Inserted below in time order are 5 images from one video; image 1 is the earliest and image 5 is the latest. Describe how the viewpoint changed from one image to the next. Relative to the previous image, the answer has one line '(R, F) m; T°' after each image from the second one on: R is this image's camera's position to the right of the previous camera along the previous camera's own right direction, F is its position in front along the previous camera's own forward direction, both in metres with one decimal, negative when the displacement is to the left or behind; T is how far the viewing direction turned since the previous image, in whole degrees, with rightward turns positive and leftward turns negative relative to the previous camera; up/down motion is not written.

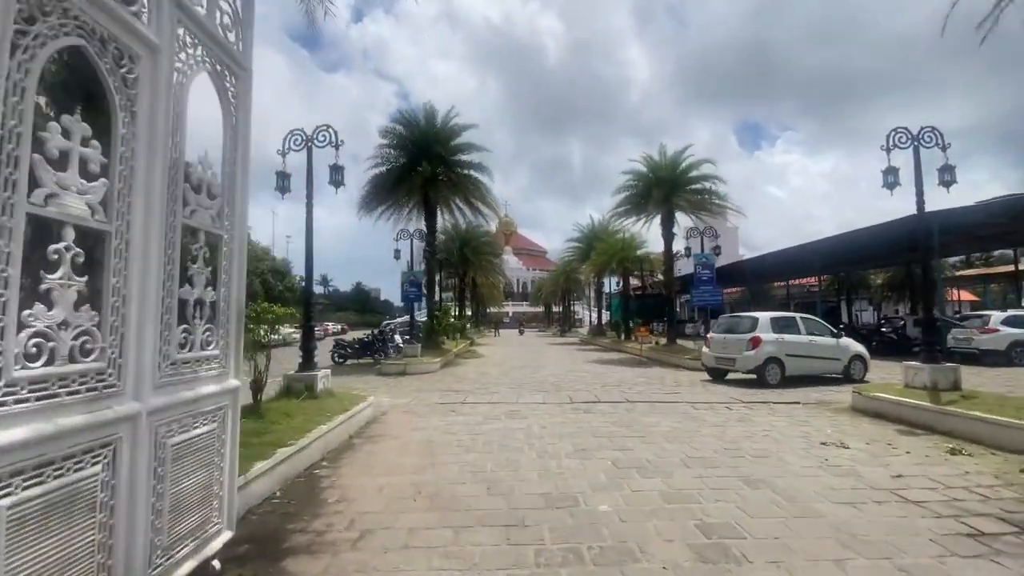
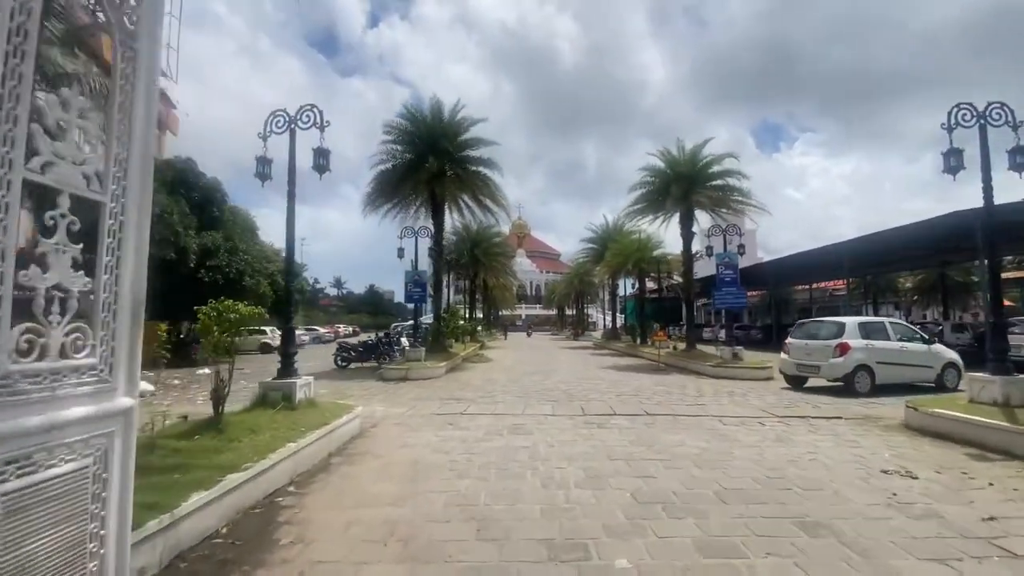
(+0.2, +1.1) m; -2°
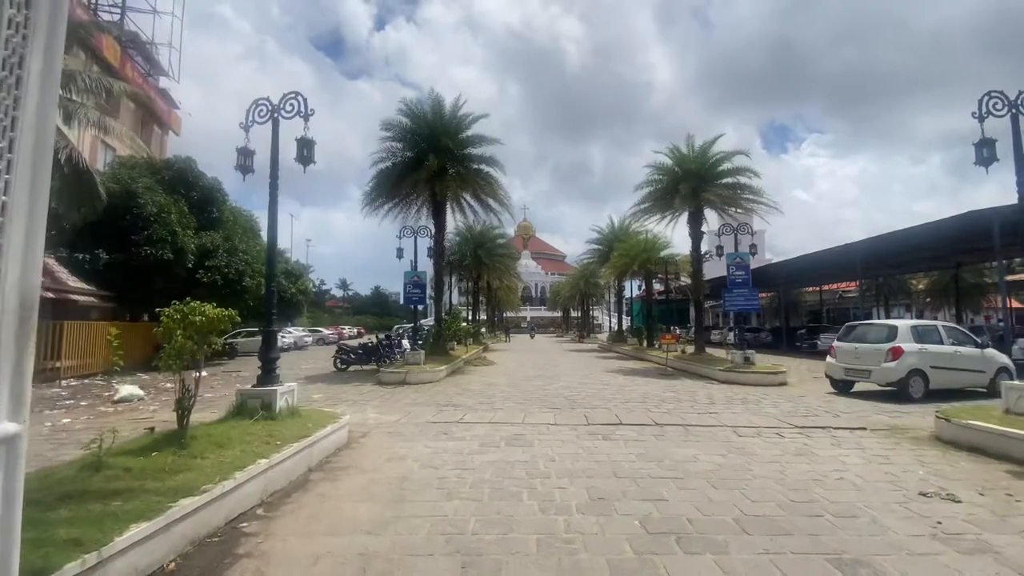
(+0.1, +0.6) m; -1°
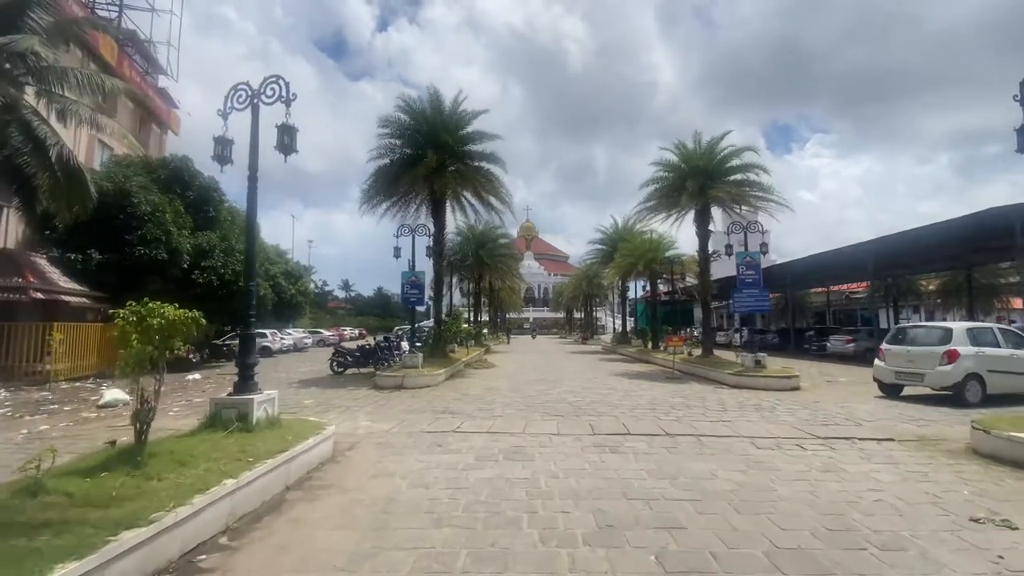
(+0.1, +0.7) m; 0°
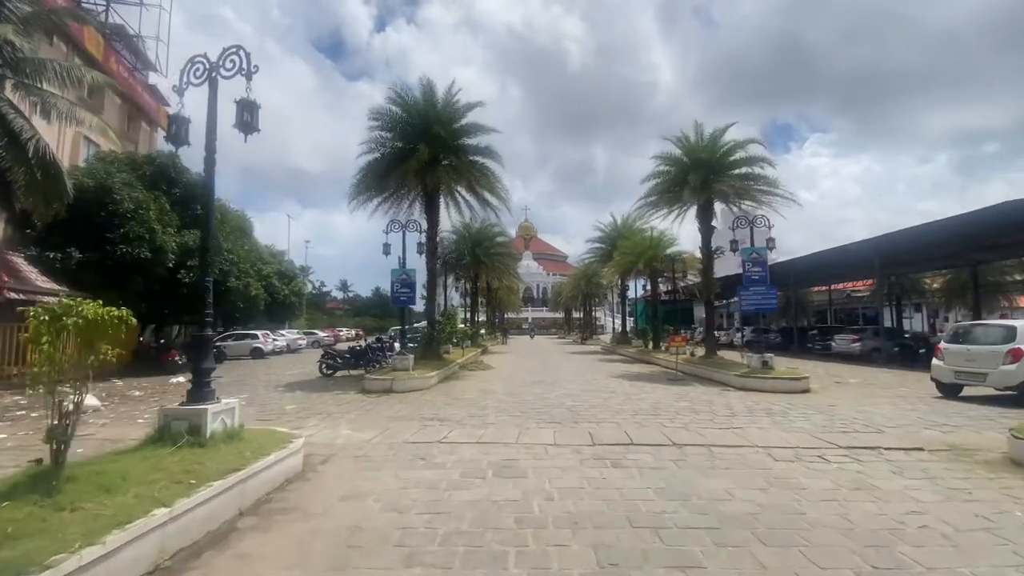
(+0.1, +0.8) m; 0°
